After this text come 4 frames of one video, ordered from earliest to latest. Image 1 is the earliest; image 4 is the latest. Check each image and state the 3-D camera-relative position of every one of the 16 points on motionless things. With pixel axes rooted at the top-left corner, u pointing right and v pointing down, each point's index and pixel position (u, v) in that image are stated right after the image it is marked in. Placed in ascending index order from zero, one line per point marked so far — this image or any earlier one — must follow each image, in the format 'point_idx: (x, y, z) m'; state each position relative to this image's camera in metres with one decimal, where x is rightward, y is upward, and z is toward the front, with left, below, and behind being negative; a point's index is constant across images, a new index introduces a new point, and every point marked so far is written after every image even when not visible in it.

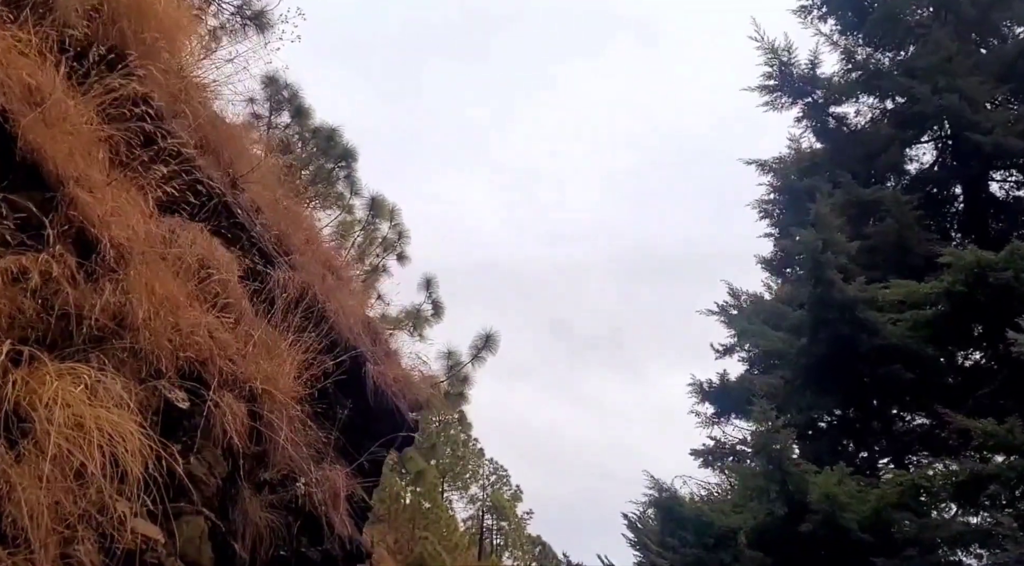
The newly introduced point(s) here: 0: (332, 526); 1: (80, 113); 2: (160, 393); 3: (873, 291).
0: (-1.3, -1.7, +6.1) m
1: (-2.6, +1.0, +5.2) m
2: (-2.0, -0.6, +4.9) m
3: (+3.2, -0.1, +7.5) m
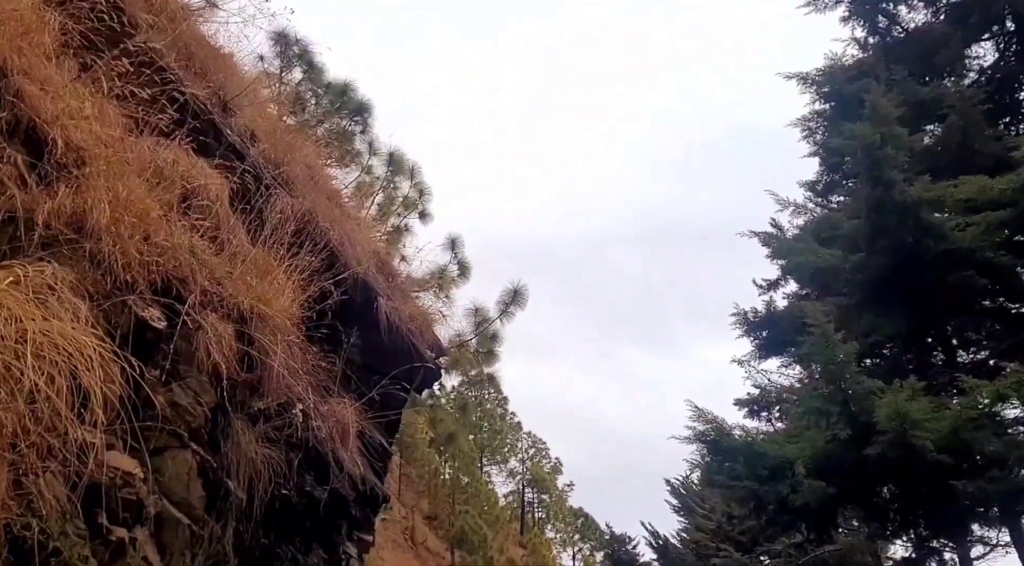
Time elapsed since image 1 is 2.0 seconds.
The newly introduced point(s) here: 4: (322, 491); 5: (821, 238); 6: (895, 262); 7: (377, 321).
0: (-1.1, -1.1, +5.5) m
1: (-2.6, +1.5, +4.6) m
2: (-1.9, -0.1, +4.3) m
3: (+3.3, +0.7, +6.7) m
4: (-1.2, -1.3, +5.3) m
5: (+2.8, +0.4, +7.7) m
6: (+3.0, +0.2, +6.8) m
7: (-1.1, -0.3, +6.8) m
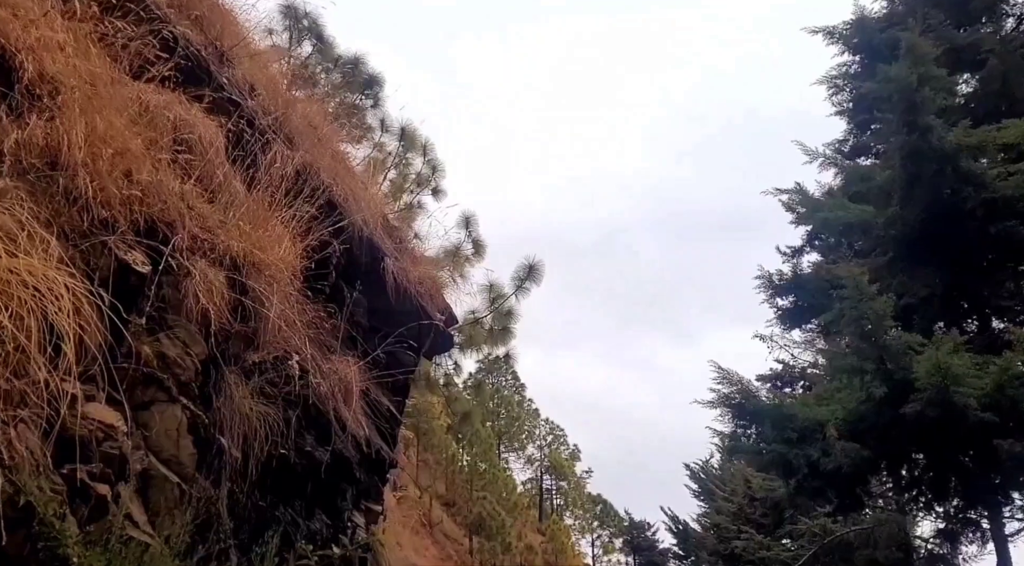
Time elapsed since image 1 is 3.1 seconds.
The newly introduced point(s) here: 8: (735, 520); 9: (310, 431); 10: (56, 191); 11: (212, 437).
0: (-1.0, -0.8, +5.1) m
1: (-2.5, +1.8, +4.3) m
2: (-1.8, +0.1, +4.0) m
3: (+3.4, +1.1, +6.3) m
4: (-1.1, -1.0, +5.0) m
5: (+2.9, +0.8, +7.3) m
6: (+3.1, +0.5, +6.4) m
7: (-1.0, 0.0, +6.4) m
8: (+4.7, -5.0, +18.3) m
9: (-1.2, -0.8, +4.9) m
10: (-2.0, +0.4, +3.8) m
11: (-1.5, -0.8, +4.3) m
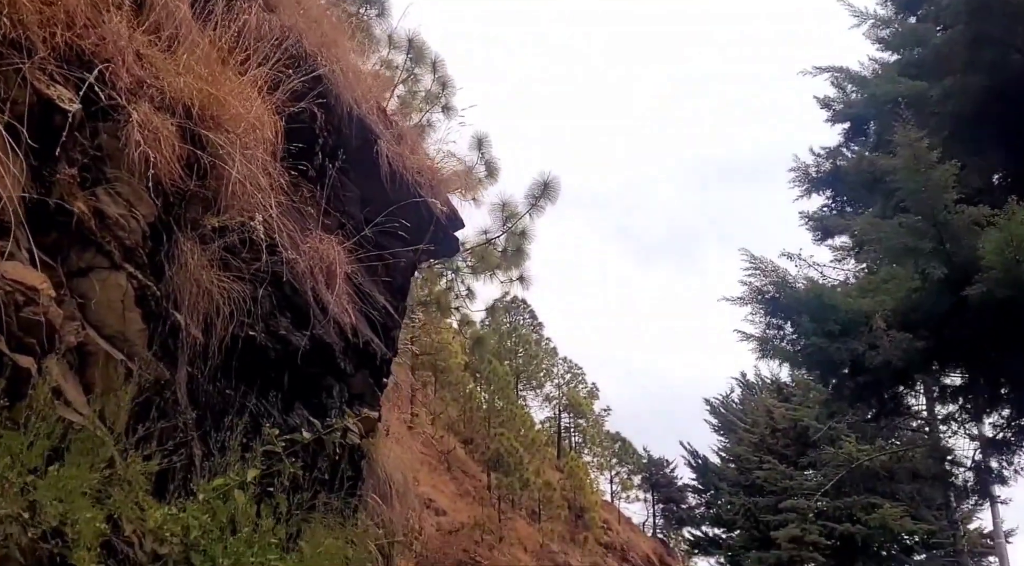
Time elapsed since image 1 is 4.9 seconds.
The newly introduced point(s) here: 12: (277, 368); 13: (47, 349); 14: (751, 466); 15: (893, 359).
0: (-1.0, -0.1, +4.5) m
1: (-2.5, +2.4, +3.5) m
2: (-1.8, +0.8, +3.3) m
3: (+3.4, +1.9, +5.5) m
4: (-1.1, -0.3, +4.4) m
5: (+2.9, +1.6, +6.5) m
6: (+3.1, +1.3, +5.6) m
7: (-0.9, +0.8, +5.8) m
8: (+5.0, -3.4, +17.8) m
9: (-1.1, -0.2, +4.3) m
10: (-2.0, +1.0, +3.2) m
11: (-1.5, -0.1, +3.7) m
12: (-1.2, -0.4, +4.3) m
13: (-1.7, -0.2, +3.2) m
14: (+4.8, -3.7, +17.4) m
15: (+2.2, -0.5, +5.1) m
